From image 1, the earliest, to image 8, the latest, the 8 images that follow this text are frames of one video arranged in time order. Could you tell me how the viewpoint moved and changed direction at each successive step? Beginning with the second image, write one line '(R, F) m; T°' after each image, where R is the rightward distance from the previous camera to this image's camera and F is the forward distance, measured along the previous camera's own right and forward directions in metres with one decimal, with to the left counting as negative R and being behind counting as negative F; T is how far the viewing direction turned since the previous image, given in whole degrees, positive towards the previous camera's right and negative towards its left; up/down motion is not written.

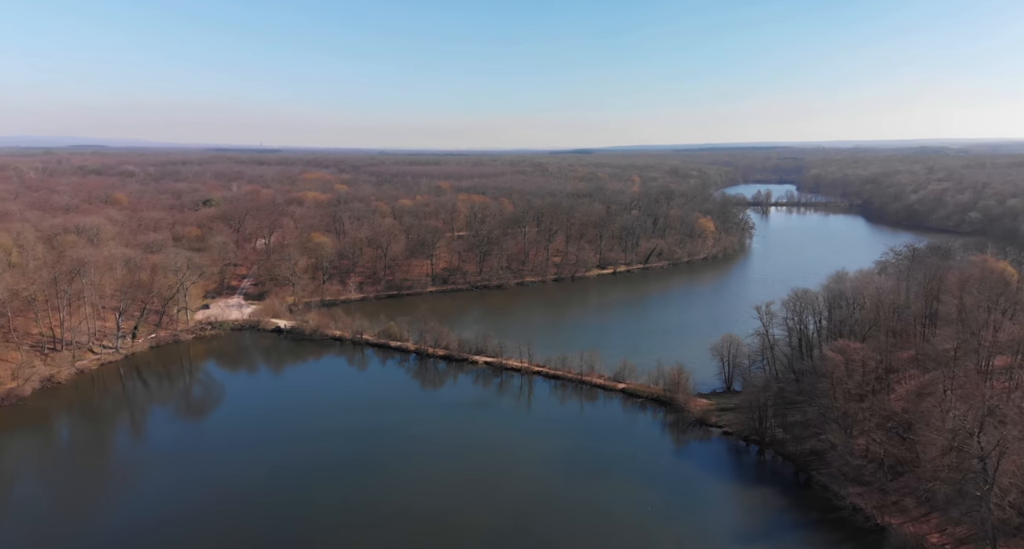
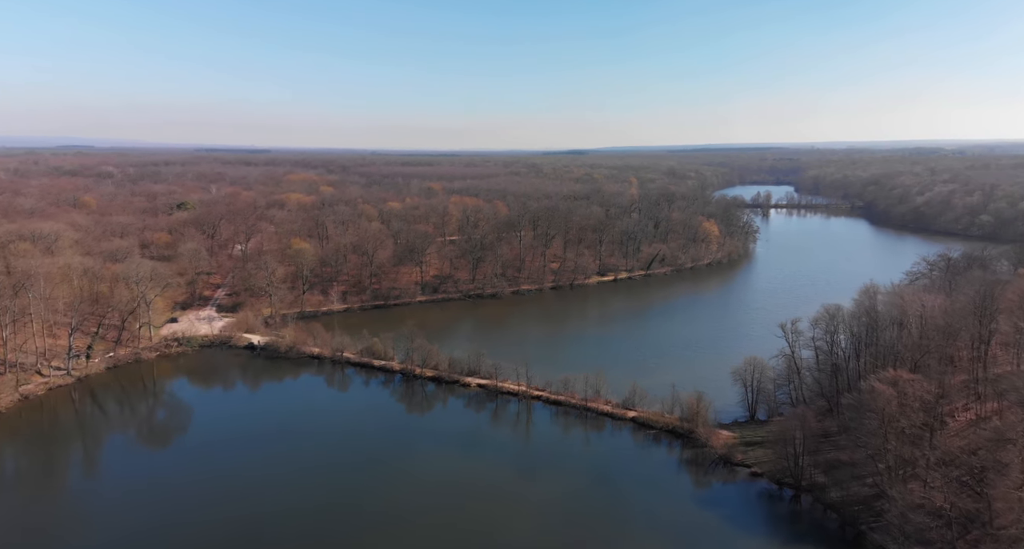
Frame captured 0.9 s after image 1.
(-0.1, +3.0) m; +1°
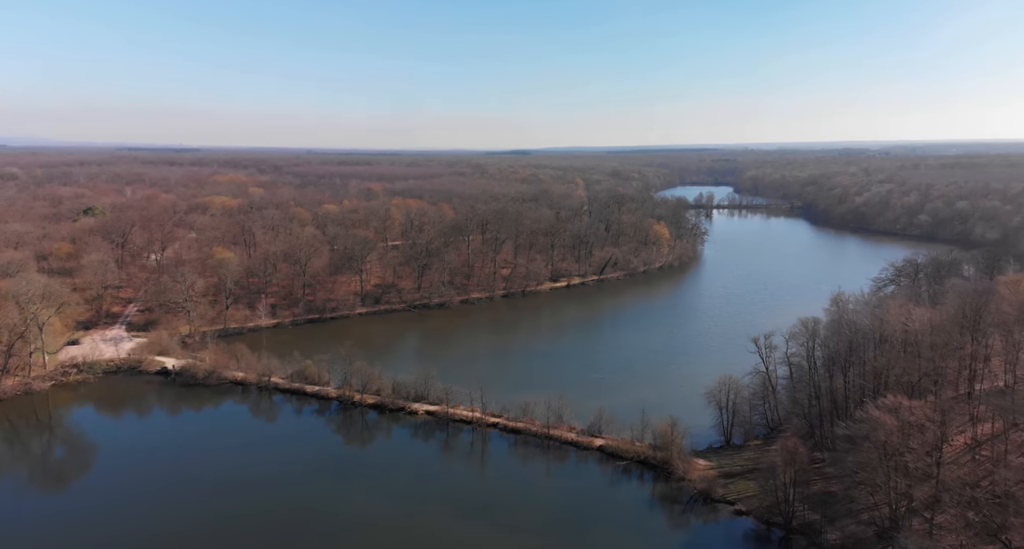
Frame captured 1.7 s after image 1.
(-0.2, +2.7) m; +5°
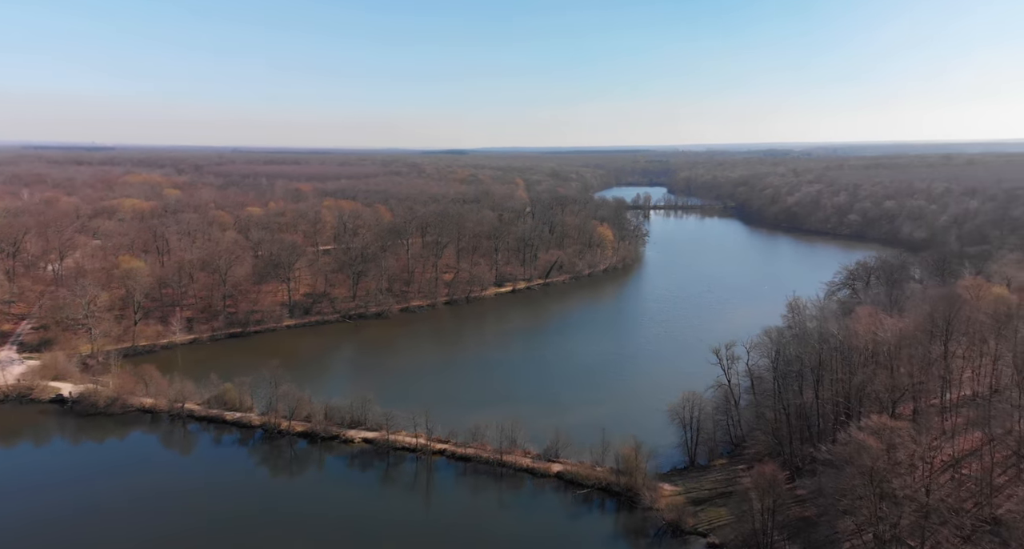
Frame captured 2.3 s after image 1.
(-0.3, +2.0) m; +6°
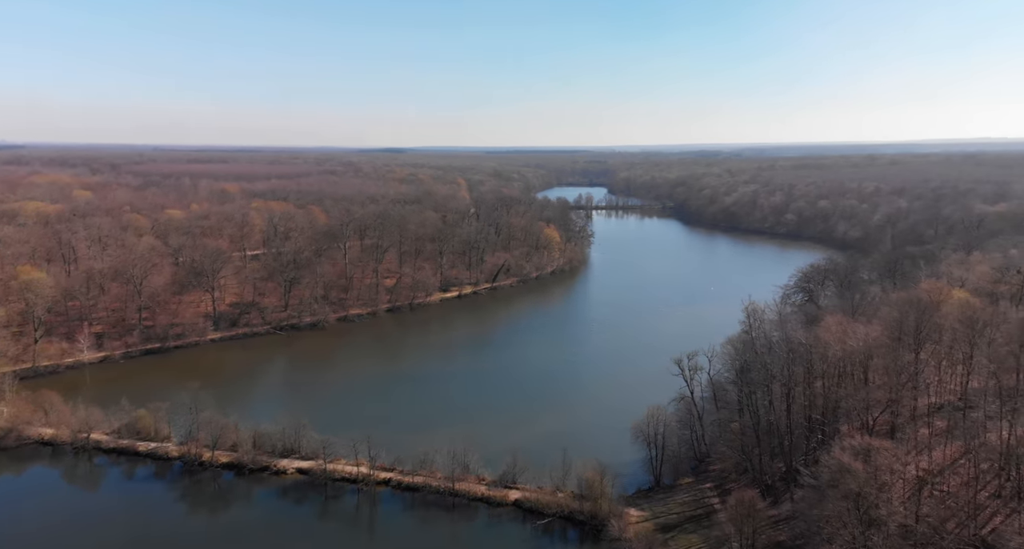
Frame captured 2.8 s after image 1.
(-0.3, +1.7) m; +5°
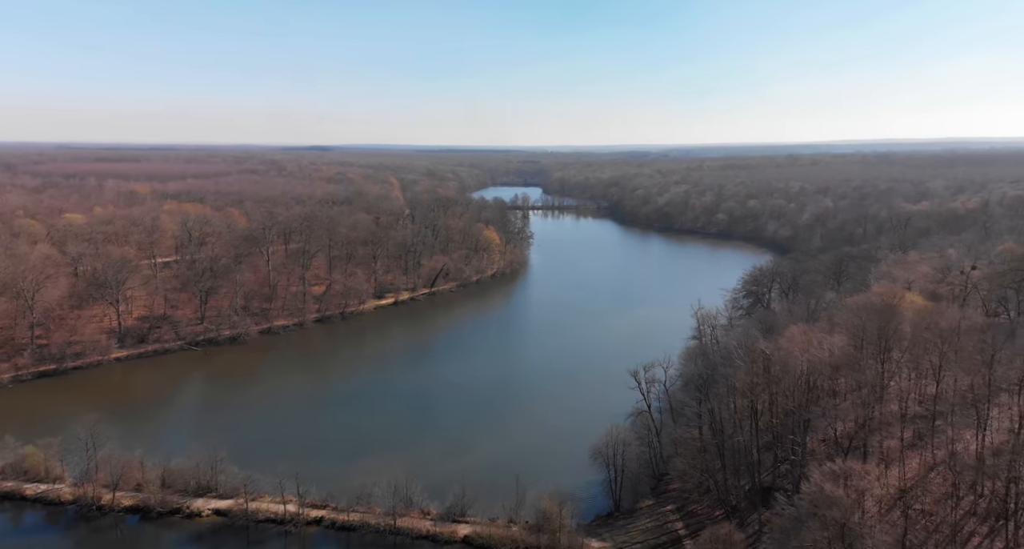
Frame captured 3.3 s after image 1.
(-0.3, +1.7) m; +6°
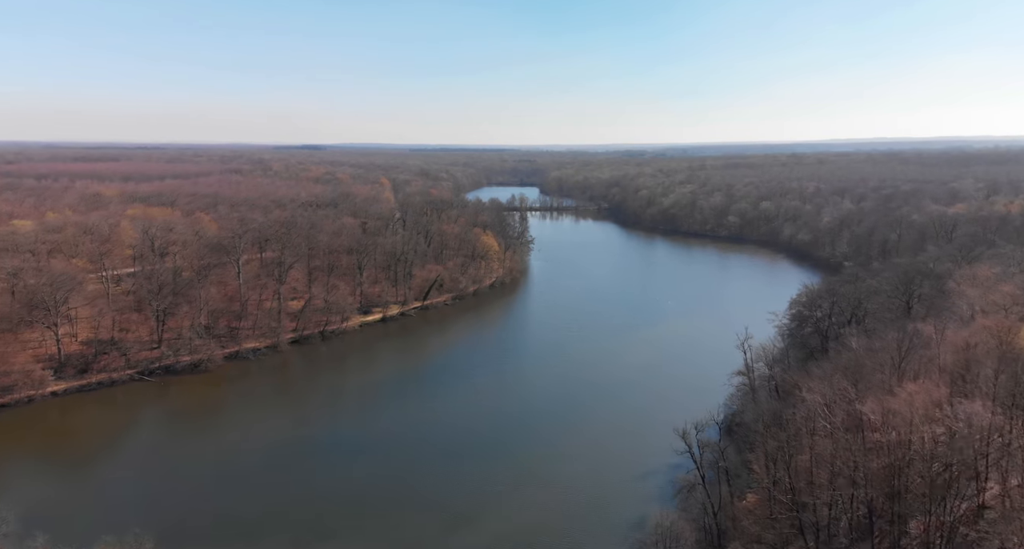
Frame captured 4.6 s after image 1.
(-0.4, +4.3) m; +1°
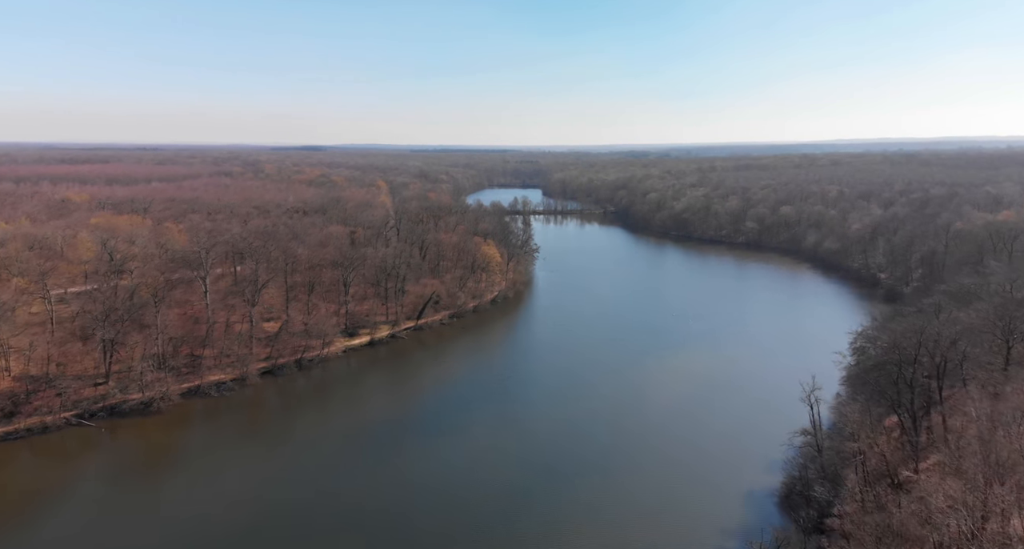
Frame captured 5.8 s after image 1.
(-0.1, +4.1) m; 0°
